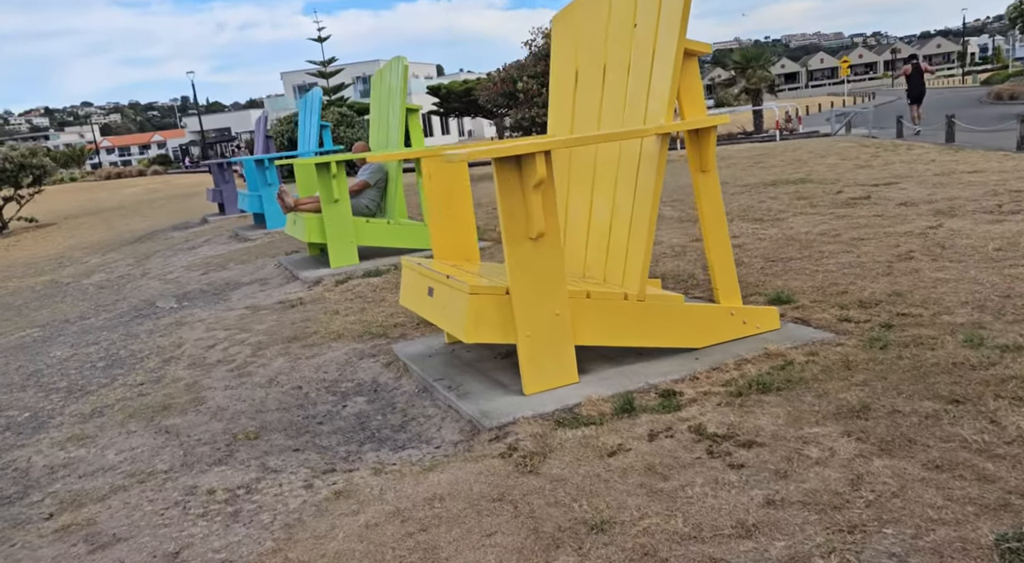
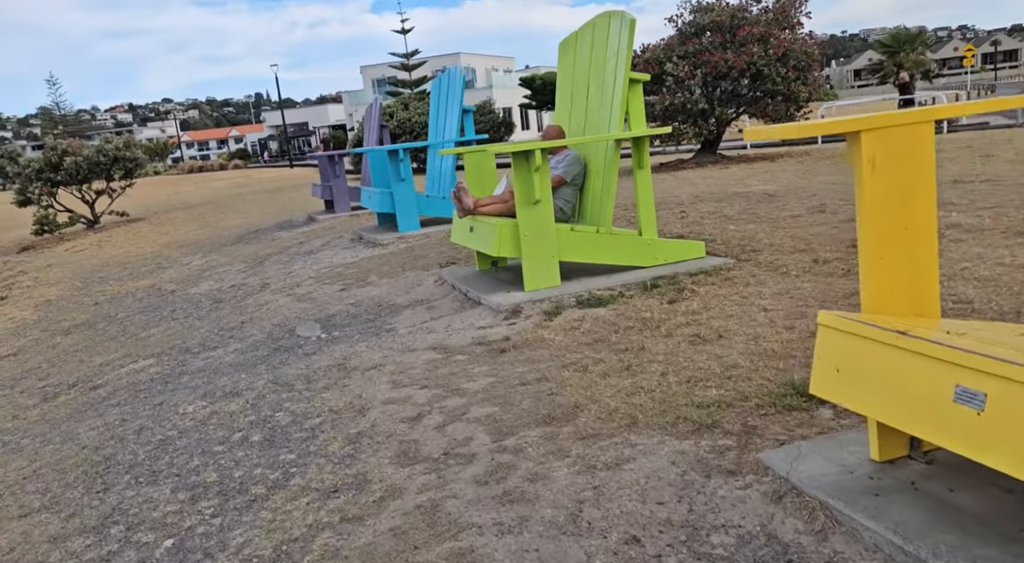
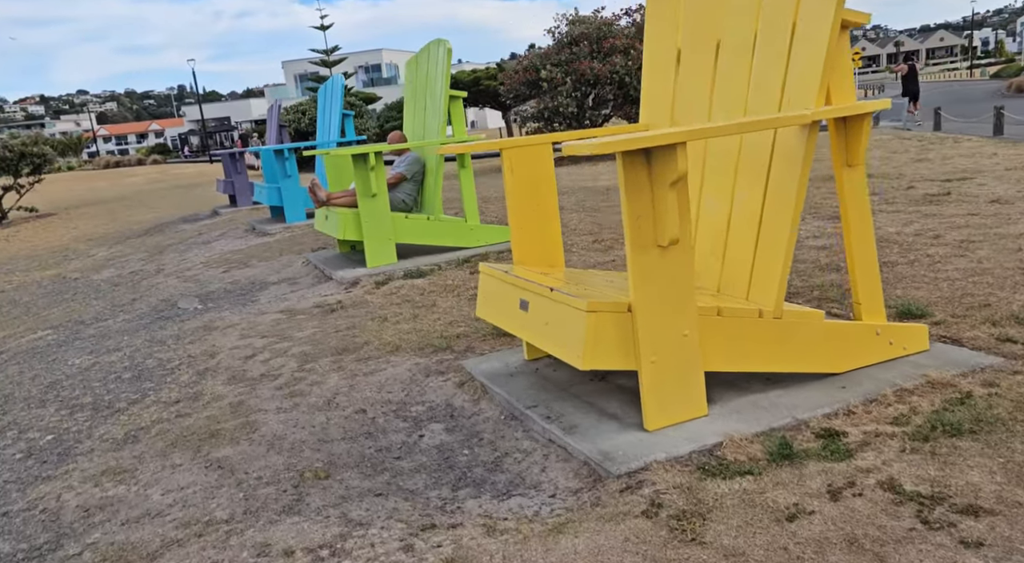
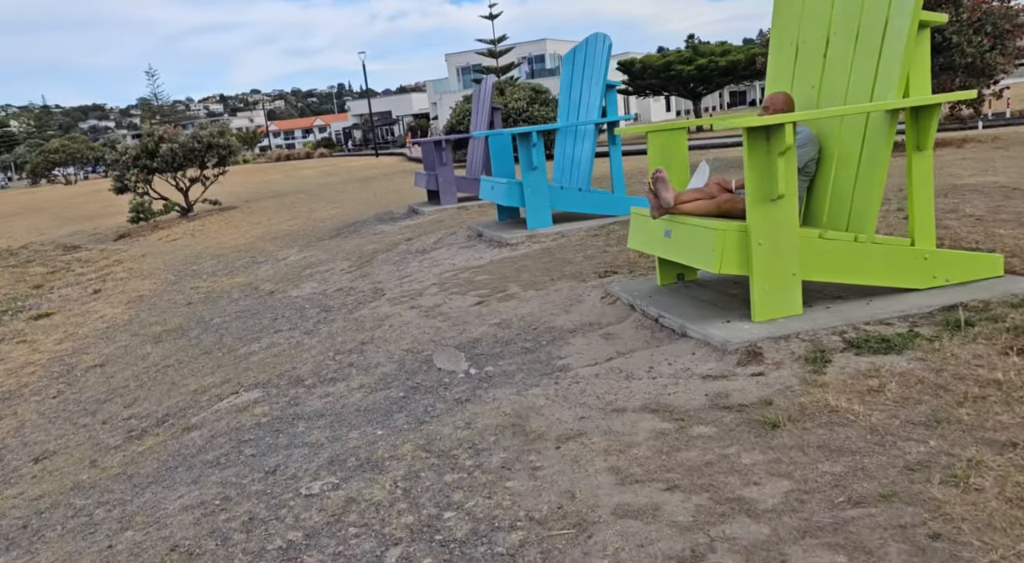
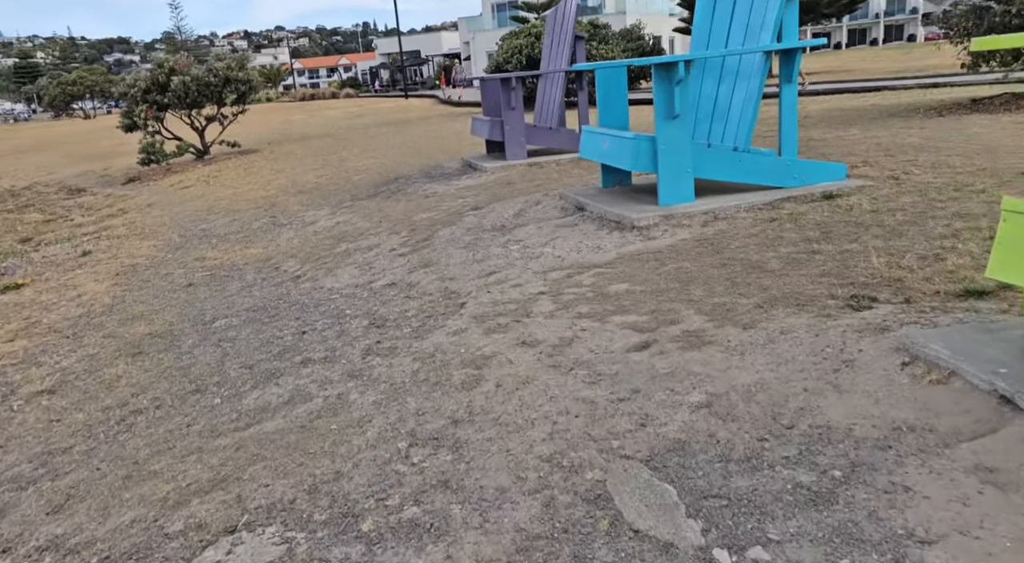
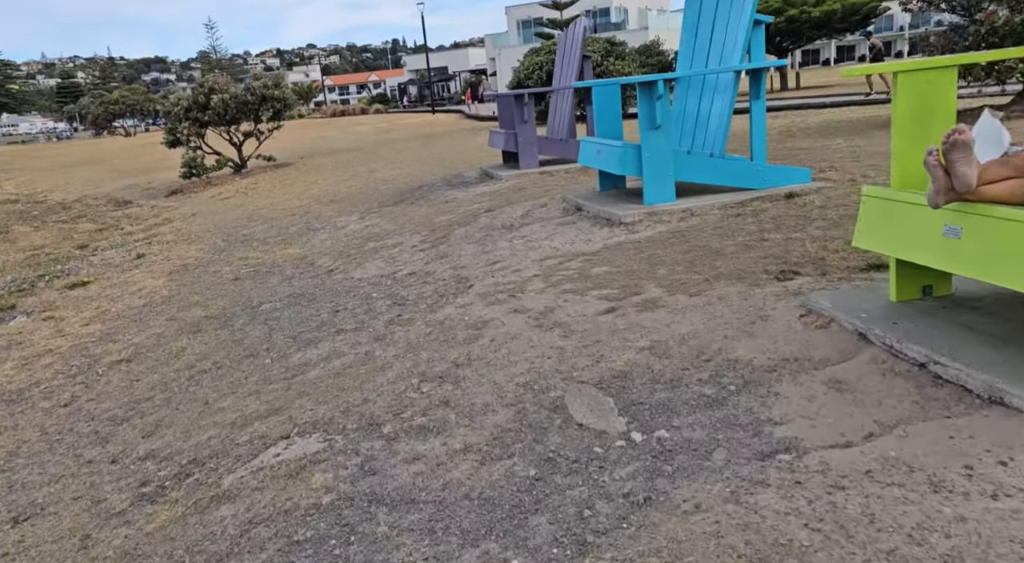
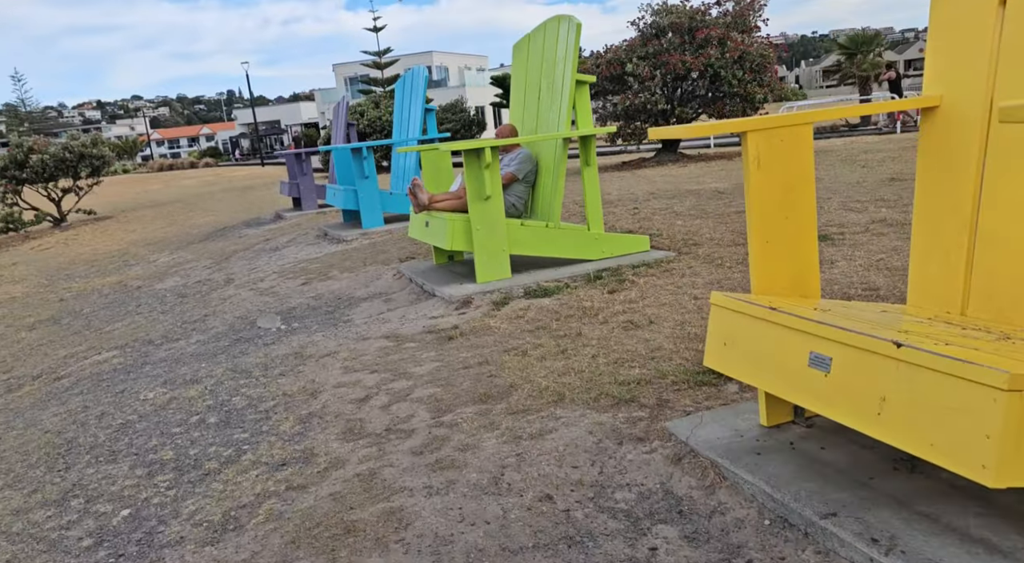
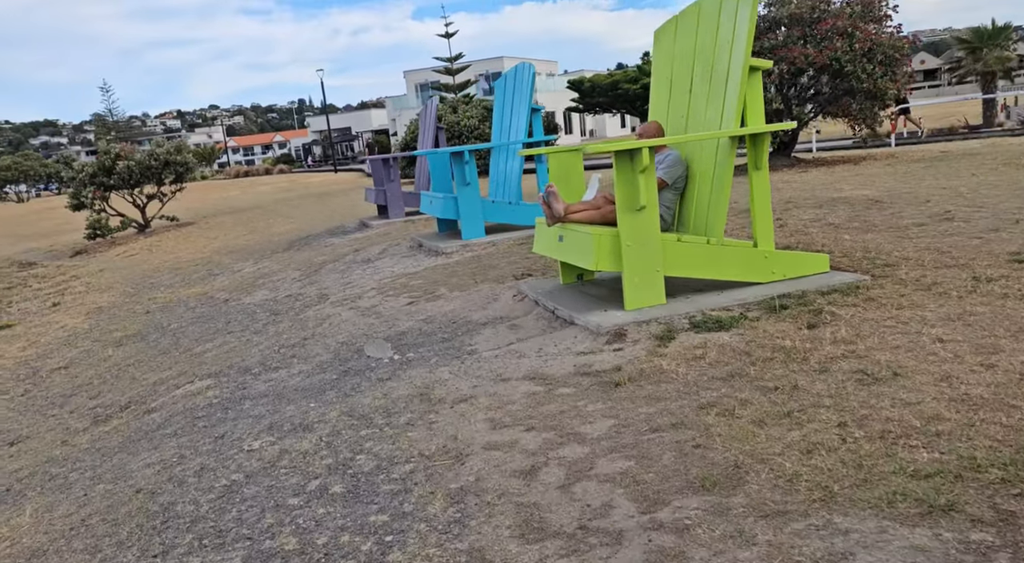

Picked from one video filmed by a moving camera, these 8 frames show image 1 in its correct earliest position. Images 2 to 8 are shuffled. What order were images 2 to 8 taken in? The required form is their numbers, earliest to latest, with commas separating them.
3, 7, 2, 8, 4, 6, 5
